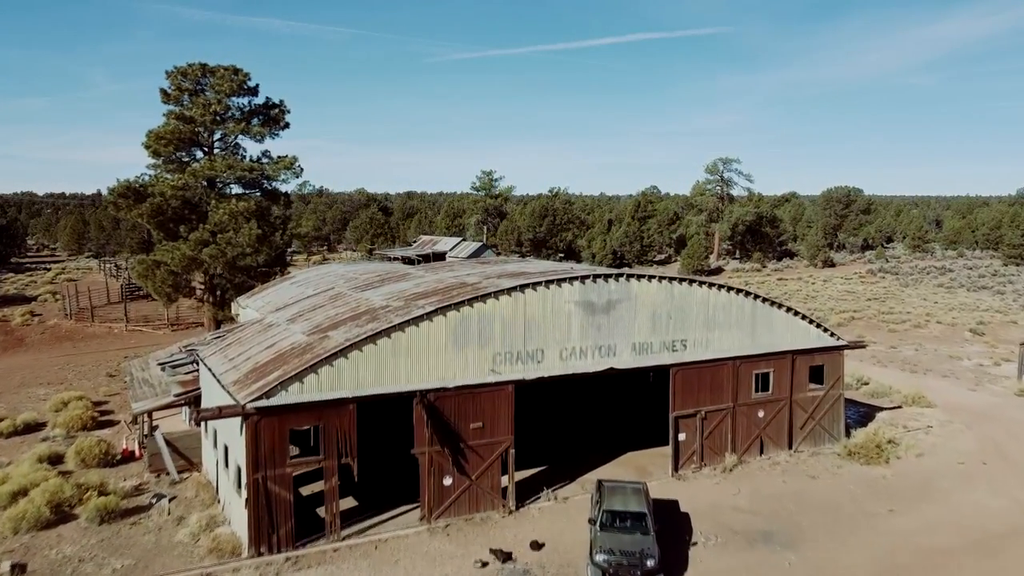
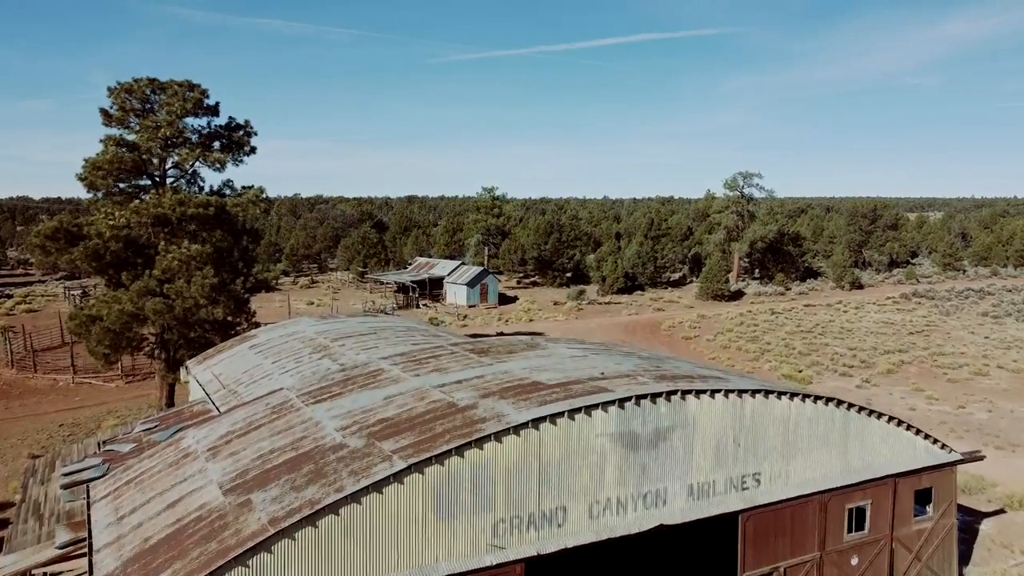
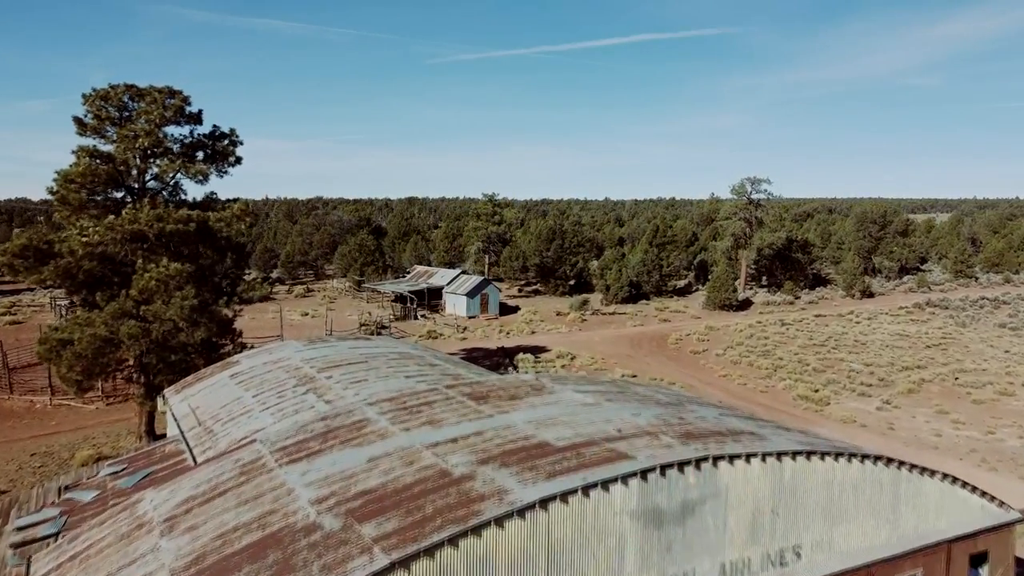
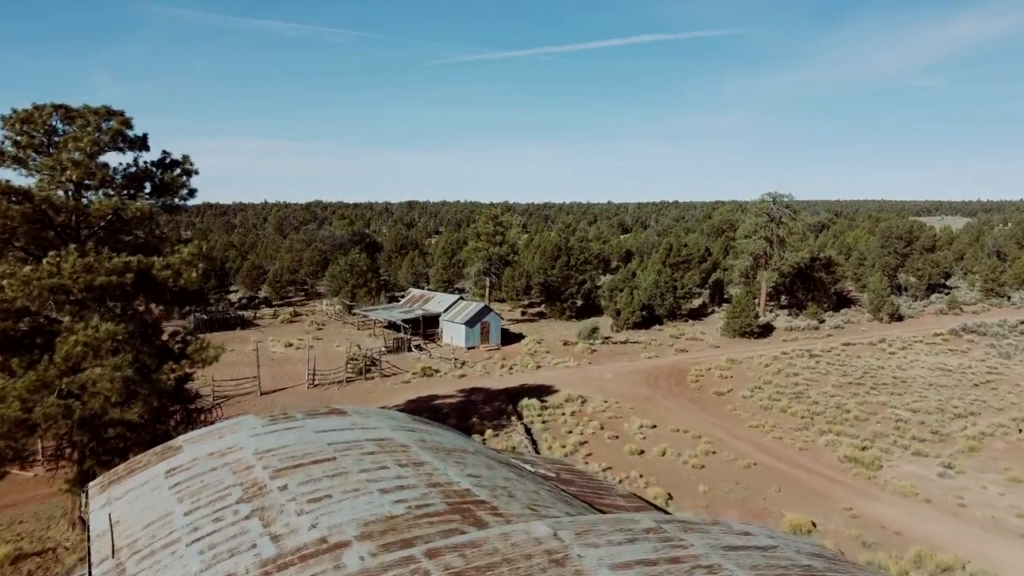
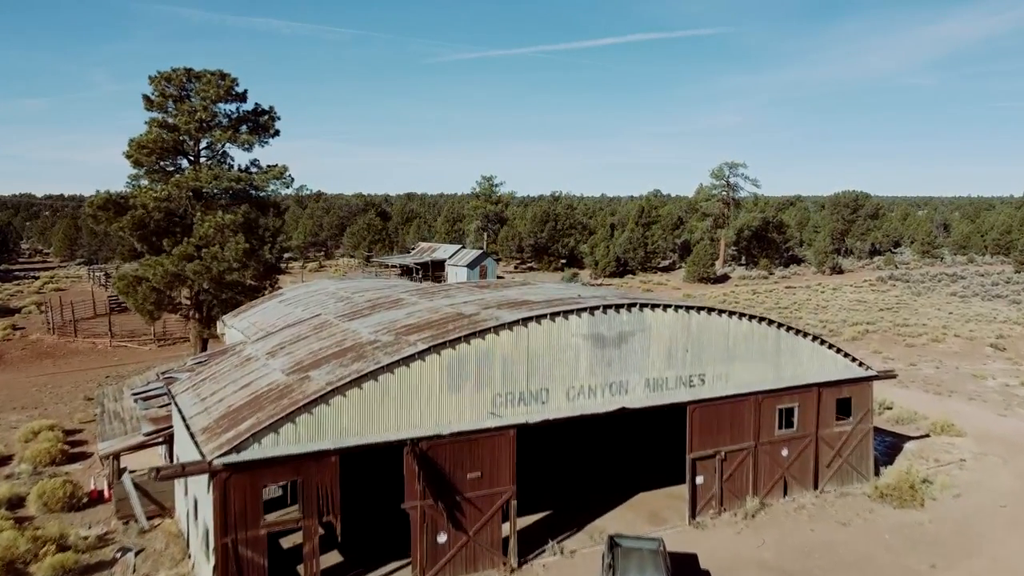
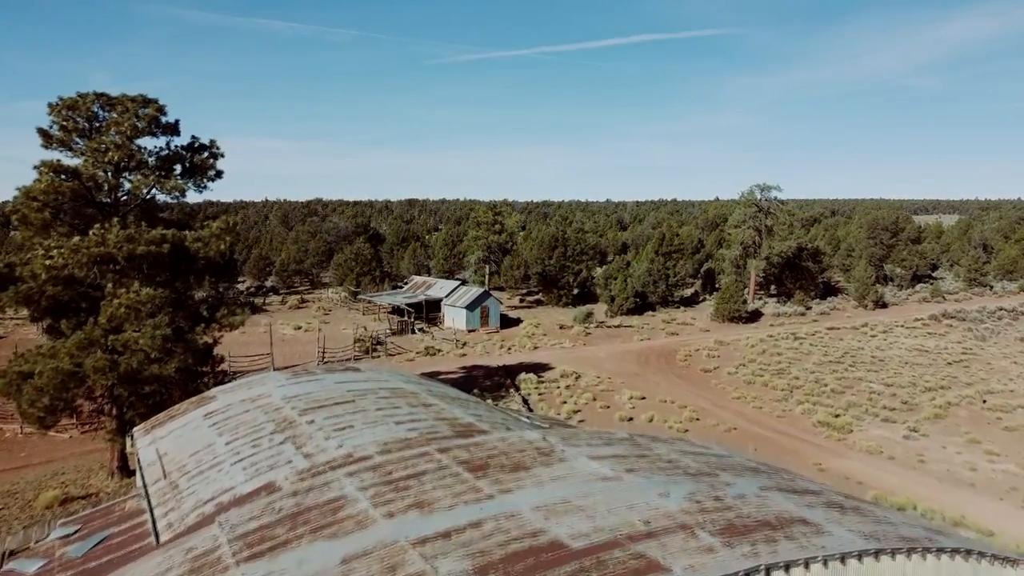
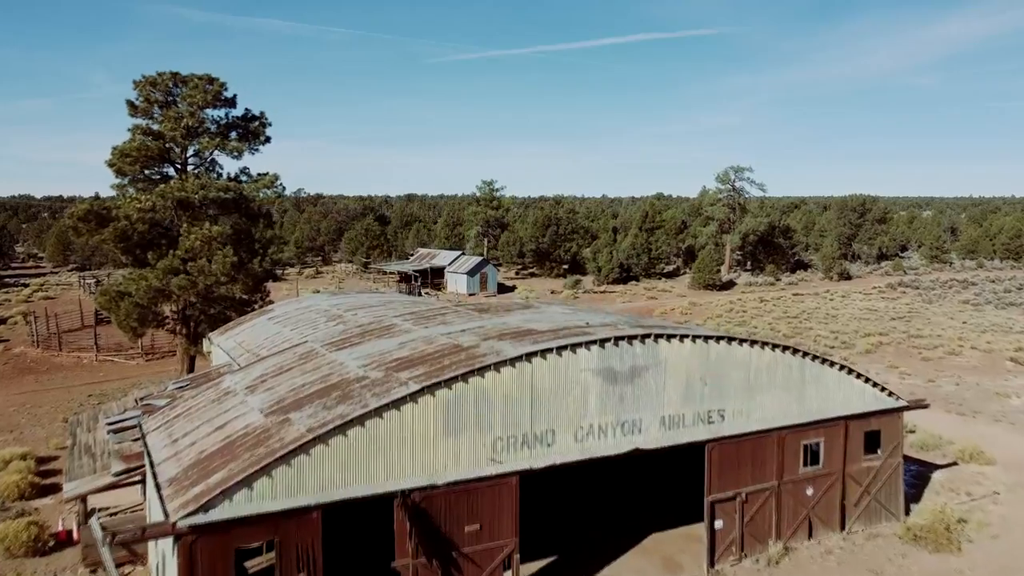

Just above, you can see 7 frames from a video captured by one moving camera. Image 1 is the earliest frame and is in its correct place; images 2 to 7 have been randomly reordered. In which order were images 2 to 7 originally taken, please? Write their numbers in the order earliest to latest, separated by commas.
5, 7, 2, 3, 6, 4
